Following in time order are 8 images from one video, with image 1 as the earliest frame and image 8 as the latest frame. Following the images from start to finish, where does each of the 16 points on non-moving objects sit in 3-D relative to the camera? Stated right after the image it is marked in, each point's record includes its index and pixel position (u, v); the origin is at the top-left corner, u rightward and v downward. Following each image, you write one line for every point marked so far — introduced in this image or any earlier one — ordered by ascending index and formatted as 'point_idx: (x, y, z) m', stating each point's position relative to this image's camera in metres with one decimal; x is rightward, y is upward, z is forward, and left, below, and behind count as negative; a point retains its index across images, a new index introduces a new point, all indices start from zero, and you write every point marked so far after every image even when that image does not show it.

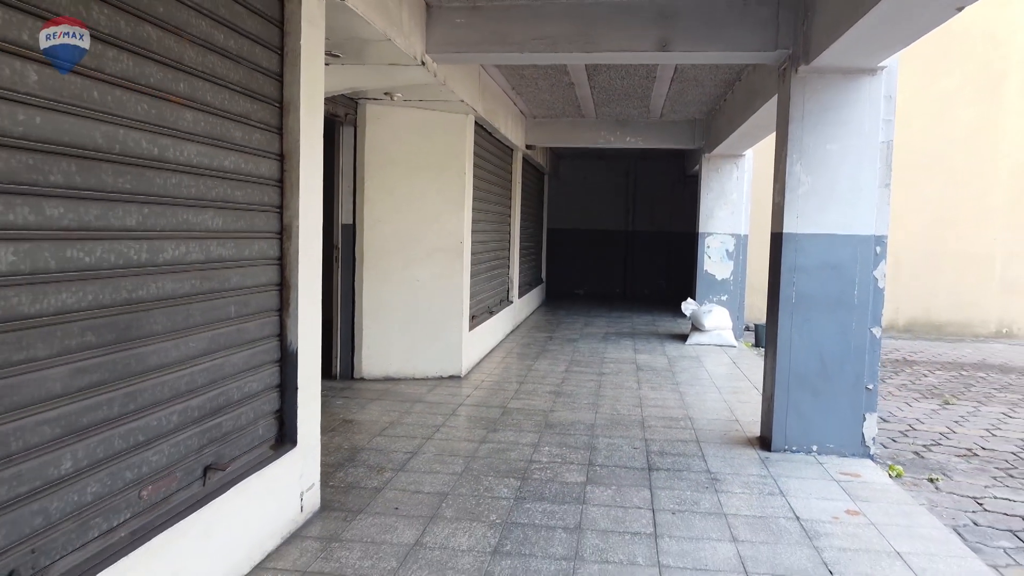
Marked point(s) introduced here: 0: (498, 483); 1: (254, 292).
0: (0.0, -0.8, +3.4) m
1: (-0.8, 0.0, +2.5) m
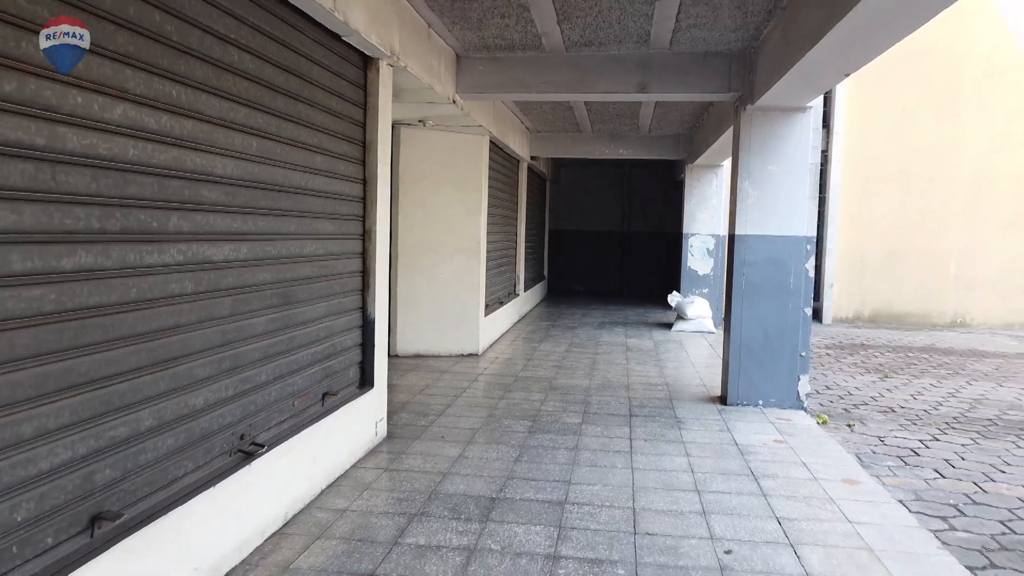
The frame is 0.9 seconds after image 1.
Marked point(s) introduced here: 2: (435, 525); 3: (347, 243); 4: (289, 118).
0: (0.0, -0.7, +4.4) m
1: (-0.7, +0.1, +3.6) m
2: (-0.3, -0.8, +2.9) m
3: (-0.7, +0.2, +3.5) m
4: (-0.8, +0.6, +2.9) m
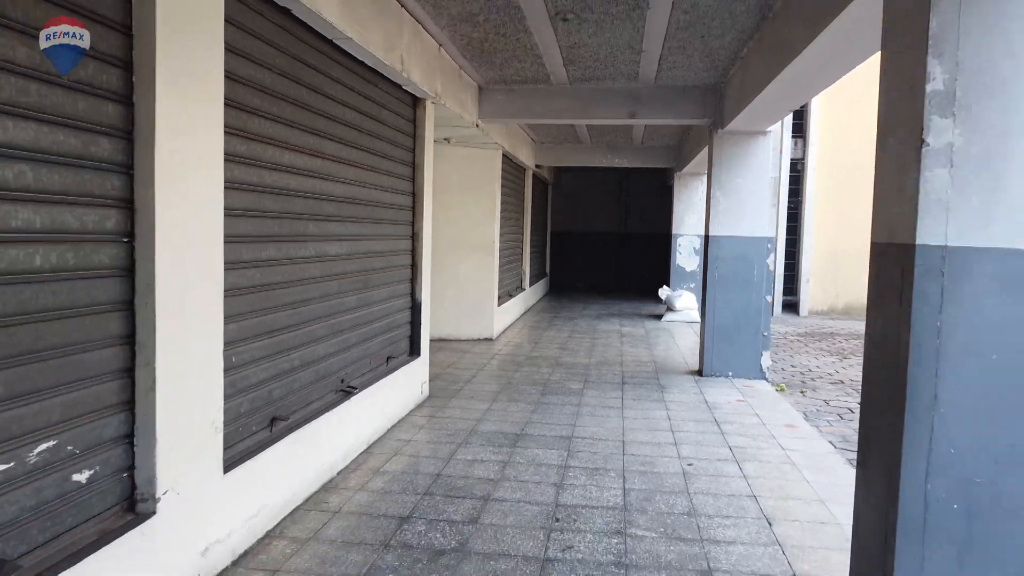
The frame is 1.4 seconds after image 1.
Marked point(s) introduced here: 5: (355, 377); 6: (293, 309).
0: (+0.1, -0.7, +5.5) m
1: (-0.6, +0.1, +4.7) m
2: (-0.2, -0.8, +3.9) m
3: (-0.6, +0.3, +4.6) m
4: (-0.7, +0.7, +3.9) m
5: (-0.7, -0.4, +3.8) m
6: (-0.8, -0.1, +3.1) m
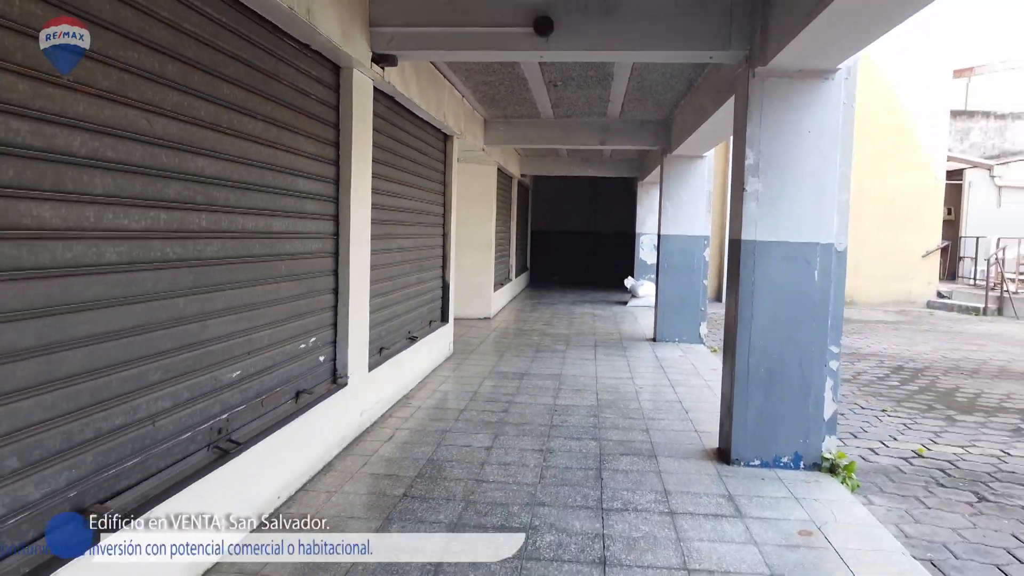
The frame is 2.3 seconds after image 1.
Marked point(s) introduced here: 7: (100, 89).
0: (+0.1, -0.5, +7.3) m
1: (-0.6, +0.2, +6.4) m
2: (-0.1, -0.7, +5.8) m
3: (-0.6, +0.4, +6.4) m
4: (-0.6, +0.8, +5.7) m
5: (-0.7, -0.3, +5.6) m
6: (-0.7, 0.0, +4.9) m
7: (-0.9, +0.5, +2.0) m
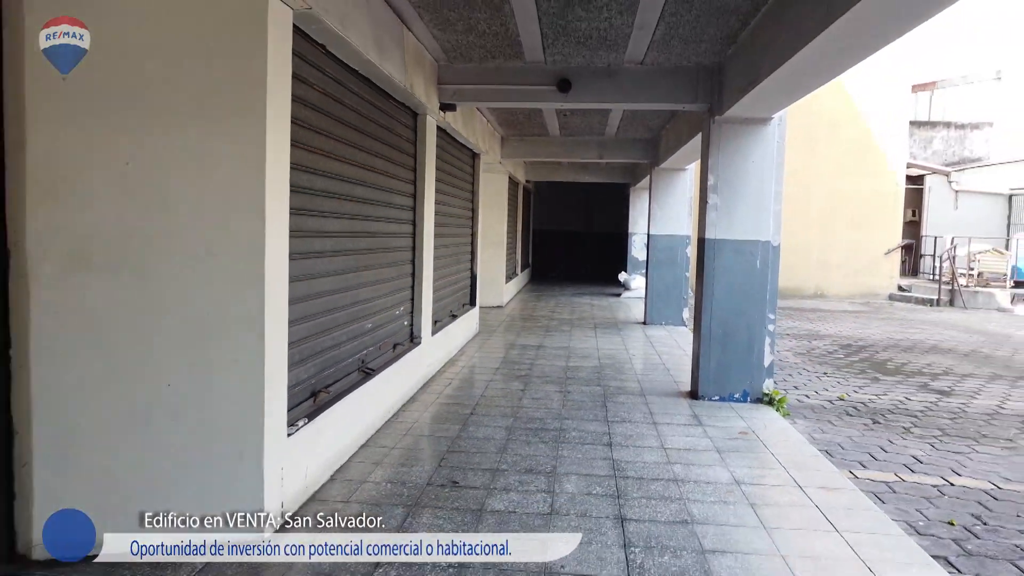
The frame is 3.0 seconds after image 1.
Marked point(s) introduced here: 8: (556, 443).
0: (+0.3, -0.4, +8.8) m
1: (-0.4, +0.3, +7.9) m
2: (+0.1, -0.6, +7.2) m
3: (-0.4, +0.5, +7.8) m
4: (-0.5, +0.9, +7.2) m
5: (-0.5, -0.2, +7.1) m
6: (-0.6, +0.1, +6.3) m
7: (-0.7, +0.6, +3.4) m
8: (+0.2, -0.8, +4.1) m
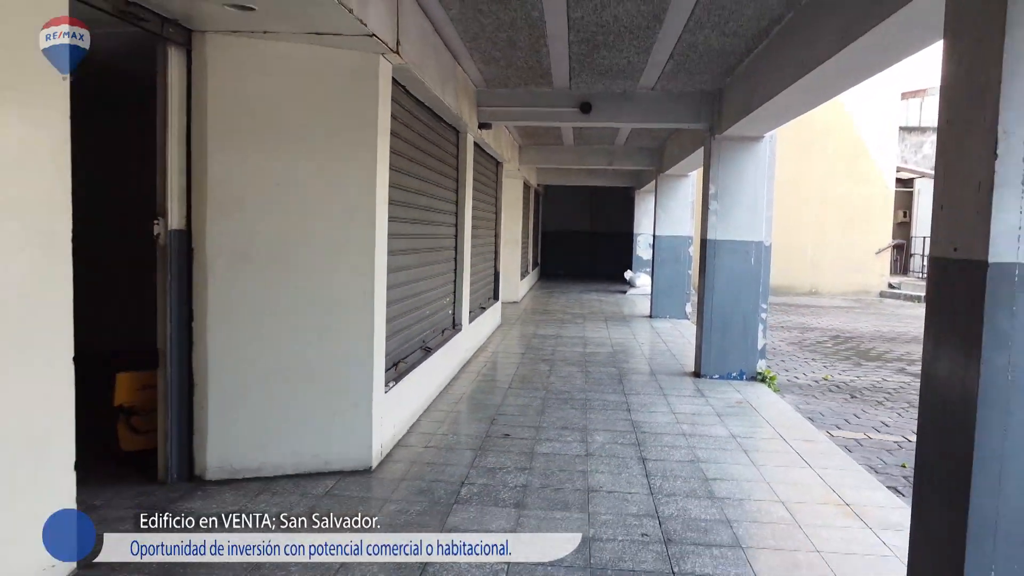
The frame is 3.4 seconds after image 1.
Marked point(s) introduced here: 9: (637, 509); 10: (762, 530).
0: (+0.5, -0.4, +9.6) m
1: (-0.2, +0.4, +8.7) m
2: (+0.3, -0.5, +8.0) m
3: (-0.2, +0.5, +8.7) m
4: (-0.2, +0.9, +8.0) m
5: (-0.3, -0.2, +7.9) m
6: (-0.3, +0.2, +7.2) m
7: (-0.5, +0.6, +4.2) m
8: (+0.4, -0.7, +4.9) m
9: (+0.5, -0.8, +3.2) m
10: (+0.9, -0.9, +3.0) m
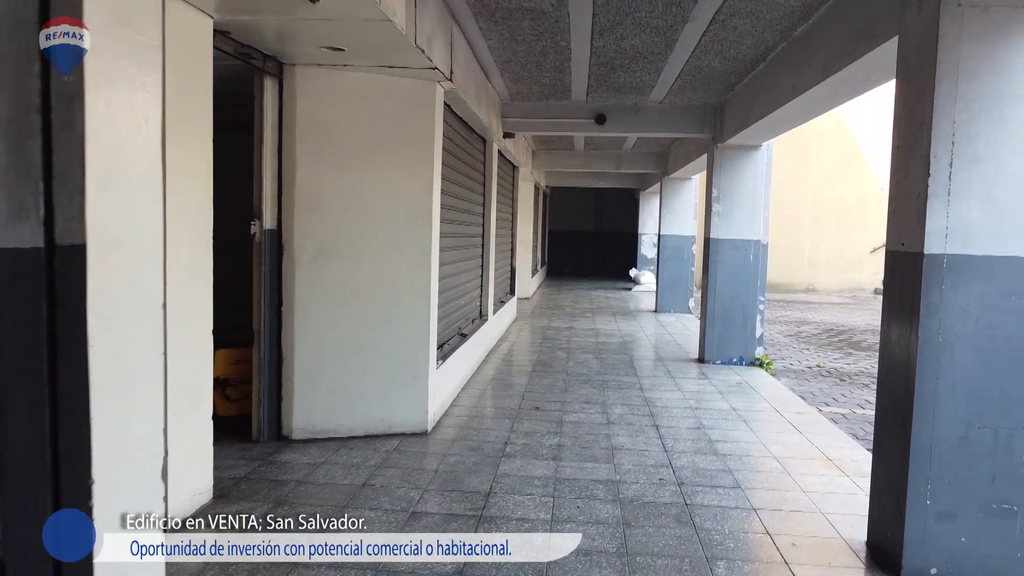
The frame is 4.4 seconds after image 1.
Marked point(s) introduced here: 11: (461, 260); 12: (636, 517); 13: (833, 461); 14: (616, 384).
0: (+0.7, -0.4, +10.3) m
1: (0.0, +0.4, +9.4) m
2: (+0.4, -0.5, +8.7) m
3: (0.0, +0.6, +9.3) m
4: (-0.1, +1.0, +8.7) m
5: (-0.1, -0.1, +8.6) m
6: (-0.2, +0.2, +7.8) m
7: (-0.4, +0.7, +4.9) m
8: (+0.6, -0.7, +5.6) m
9: (+0.7, -0.8, +3.8) m
10: (+1.1, -0.8, +3.6) m
11: (-0.3, +0.2, +5.5) m
12: (+0.5, -0.8, +3.1) m
13: (+1.5, -0.8, +3.9) m
14: (+0.7, -0.7, +5.7) m
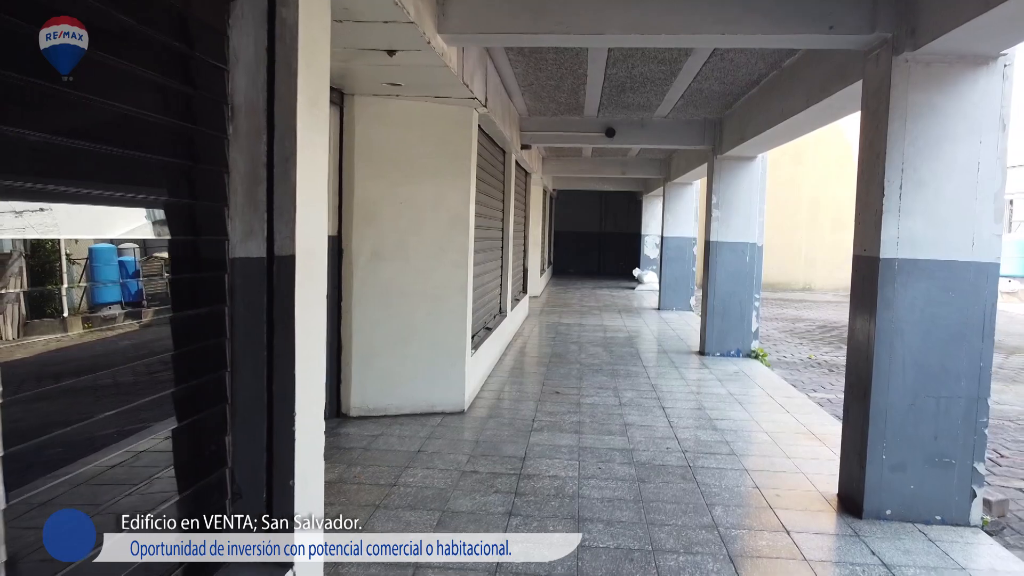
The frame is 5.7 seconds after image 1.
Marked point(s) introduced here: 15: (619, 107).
0: (+0.8, -0.3, +10.9) m
1: (+0.1, +0.4, +10.0) m
2: (+0.6, -0.5, +9.3) m
3: (+0.1, +0.6, +10.0) m
4: (+0.1, +1.0, +9.3) m
5: (0.0, -0.1, +9.2) m
6: (0.0, +0.2, +8.4) m
7: (-0.2, +0.7, +5.5) m
8: (+0.8, -0.7, +6.2) m
9: (+0.8, -0.8, +4.4) m
10: (+1.2, -0.8, +4.3) m
11: (-0.2, +0.2, +6.2) m
12: (+0.6, -0.8, +3.7) m
13: (+1.7, -0.8, +4.6) m
14: (+0.9, -0.7, +6.3) m
15: (+0.9, +1.5, +6.7) m
